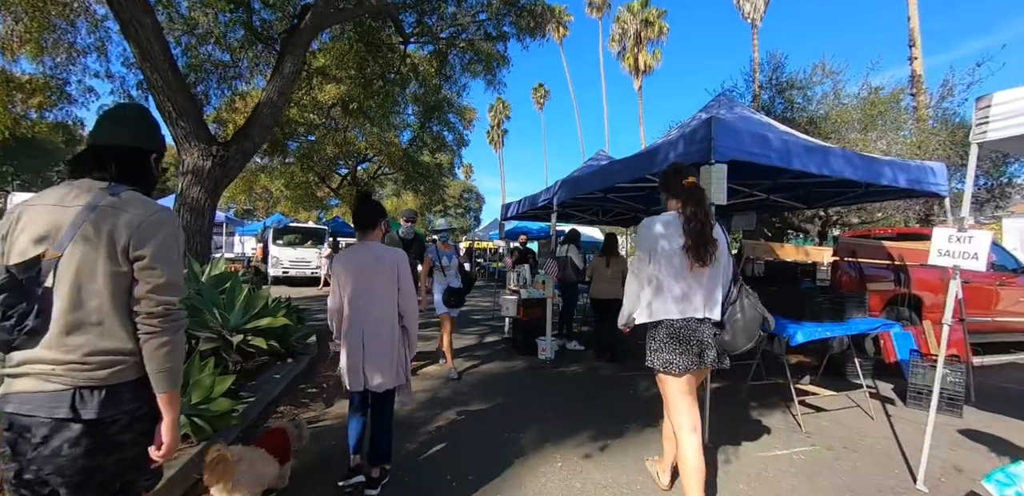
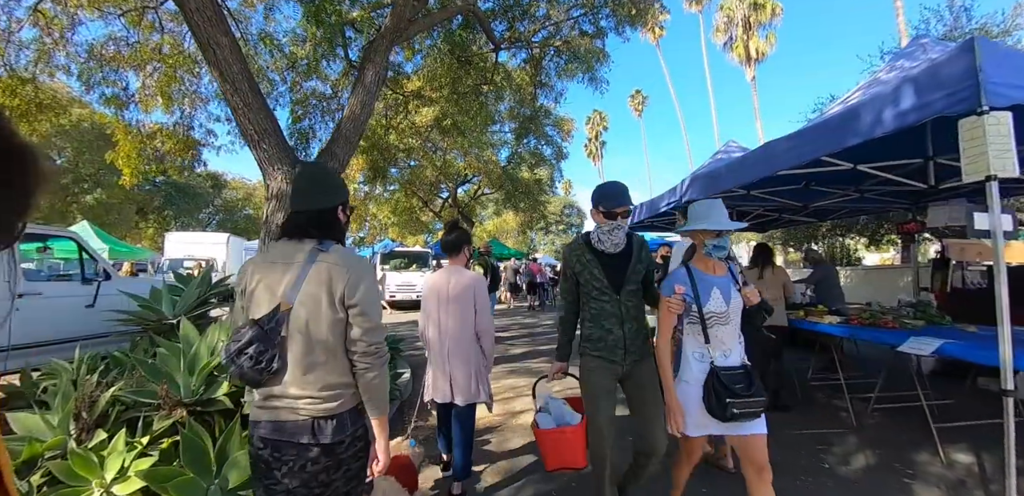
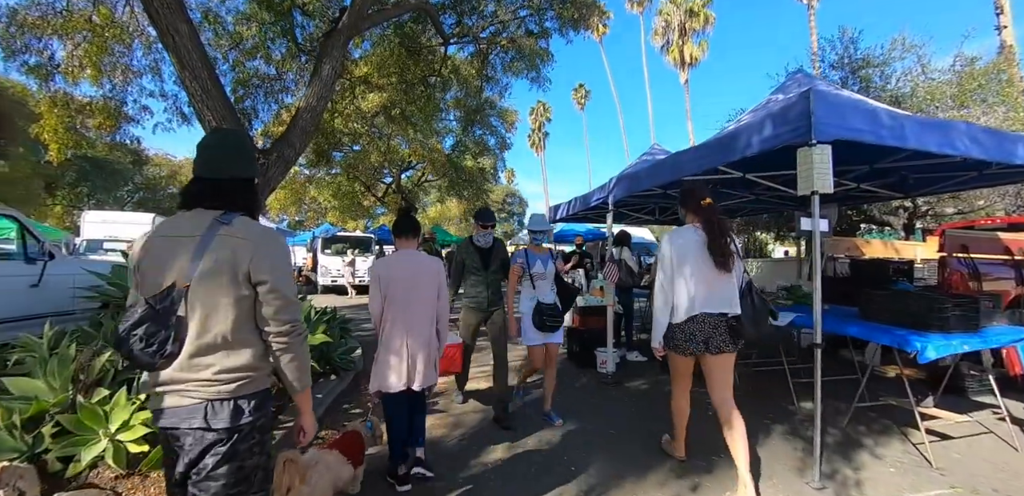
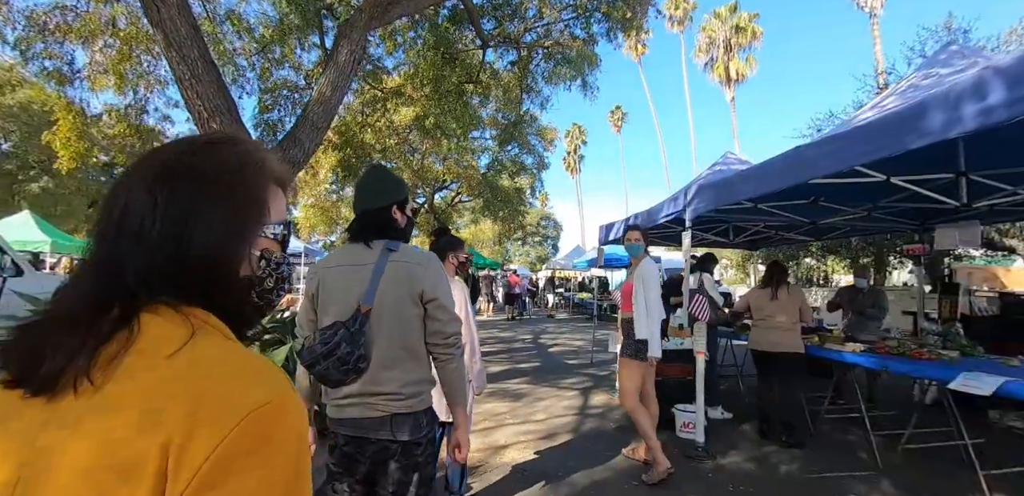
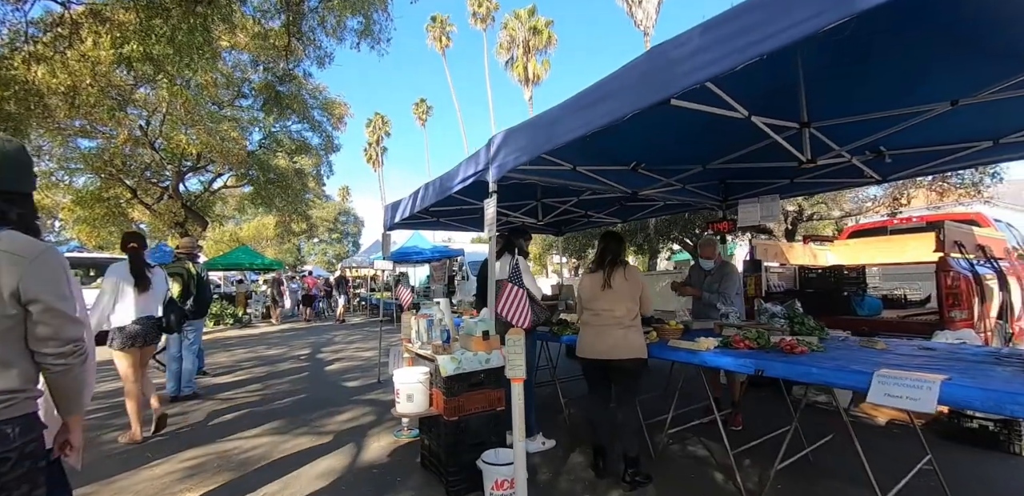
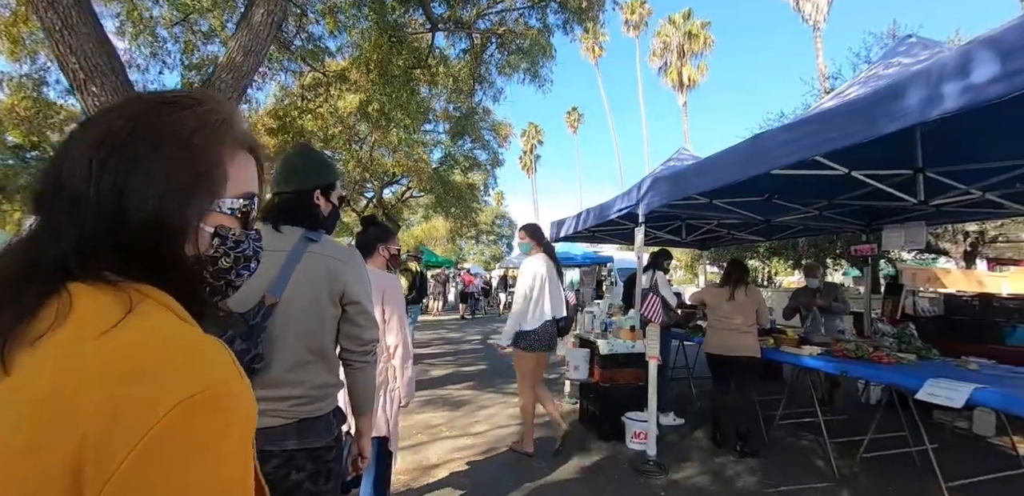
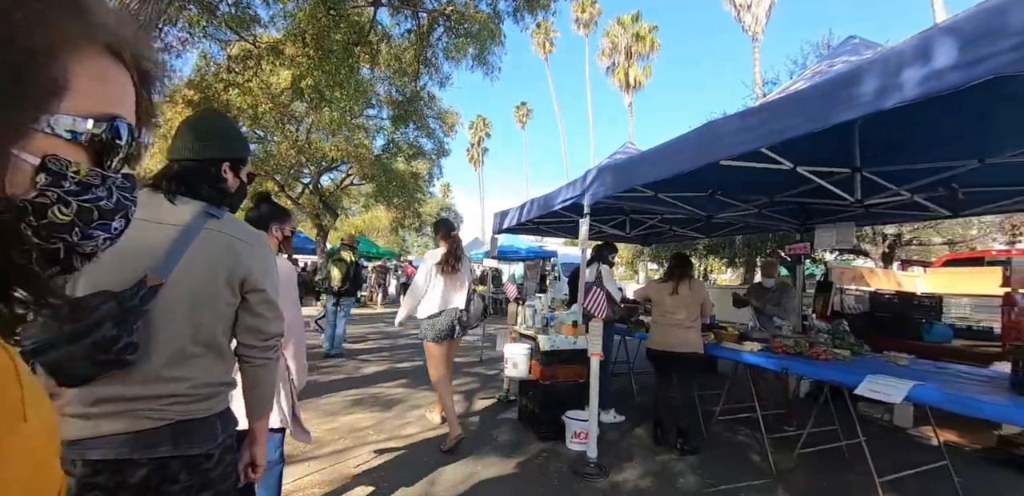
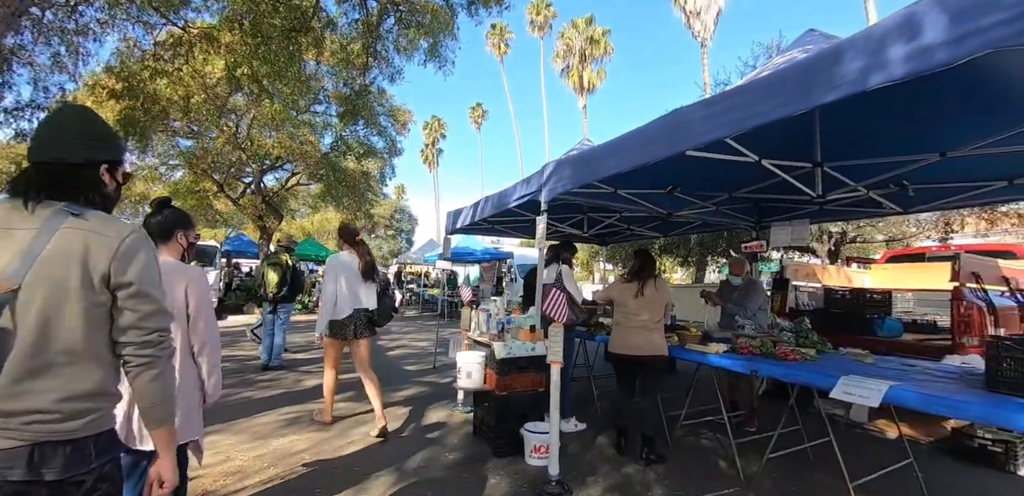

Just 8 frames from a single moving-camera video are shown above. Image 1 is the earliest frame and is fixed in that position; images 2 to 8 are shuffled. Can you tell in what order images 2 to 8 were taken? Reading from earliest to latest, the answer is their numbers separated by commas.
3, 2, 4, 6, 7, 8, 5
